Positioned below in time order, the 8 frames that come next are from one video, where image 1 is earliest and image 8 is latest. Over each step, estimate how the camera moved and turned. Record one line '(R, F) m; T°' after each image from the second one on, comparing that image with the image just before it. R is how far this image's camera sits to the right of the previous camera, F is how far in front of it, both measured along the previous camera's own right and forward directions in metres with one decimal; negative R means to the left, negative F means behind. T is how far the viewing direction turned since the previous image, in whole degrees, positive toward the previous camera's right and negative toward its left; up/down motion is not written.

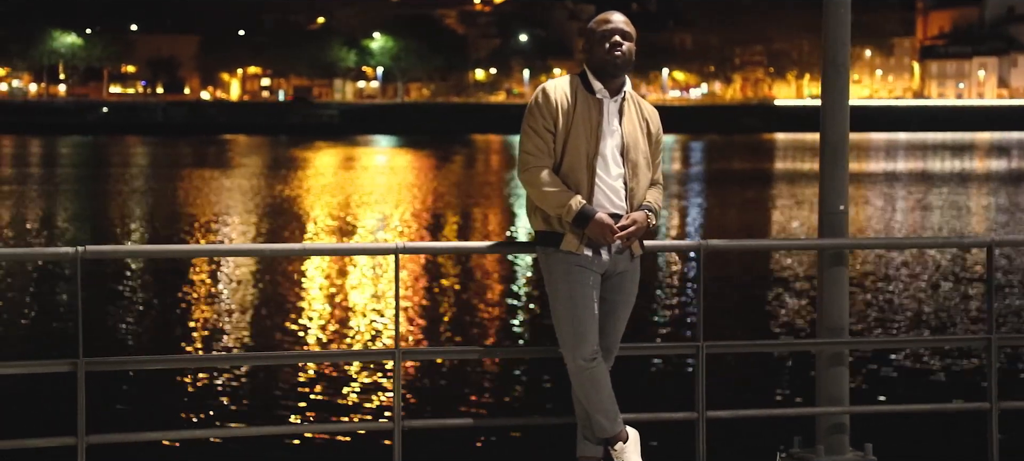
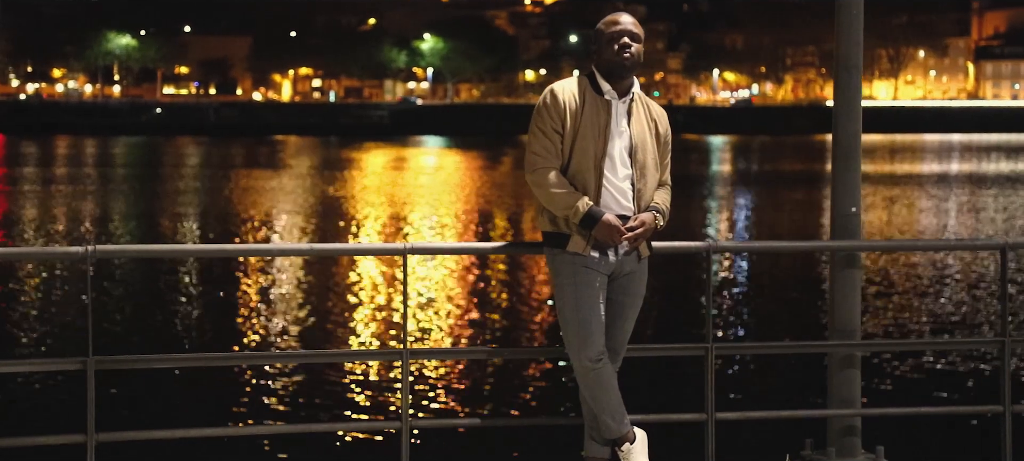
(+0.3, 0.0) m; -1°
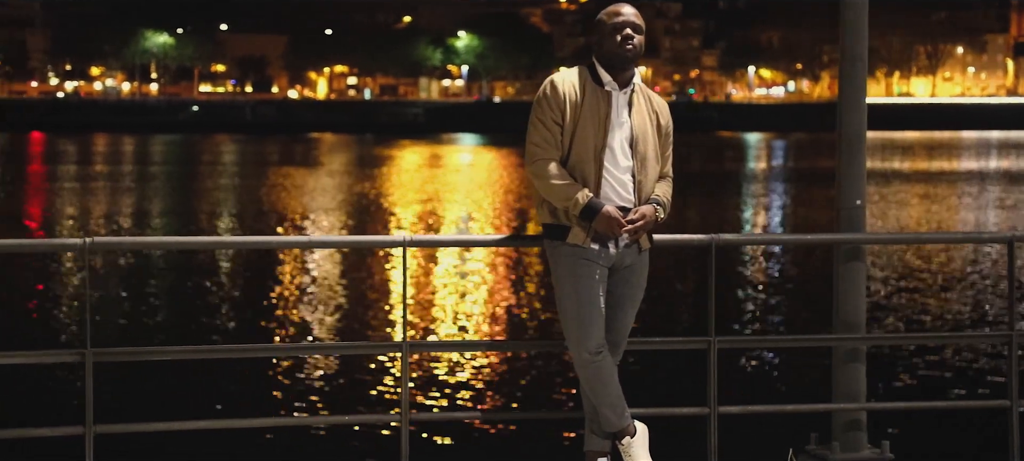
(+0.2, +0.1) m; -1°
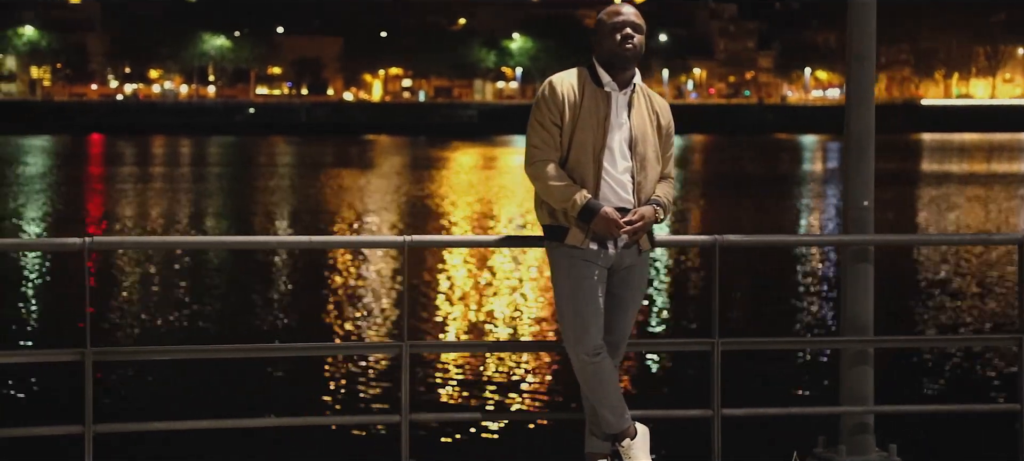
(+0.5, +0.1) m; -2°
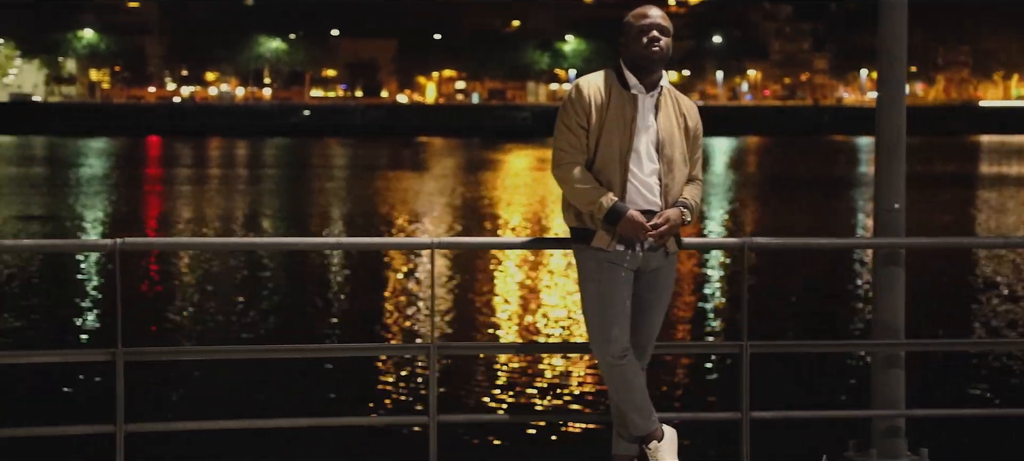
(+0.2, -0.1) m; -2°
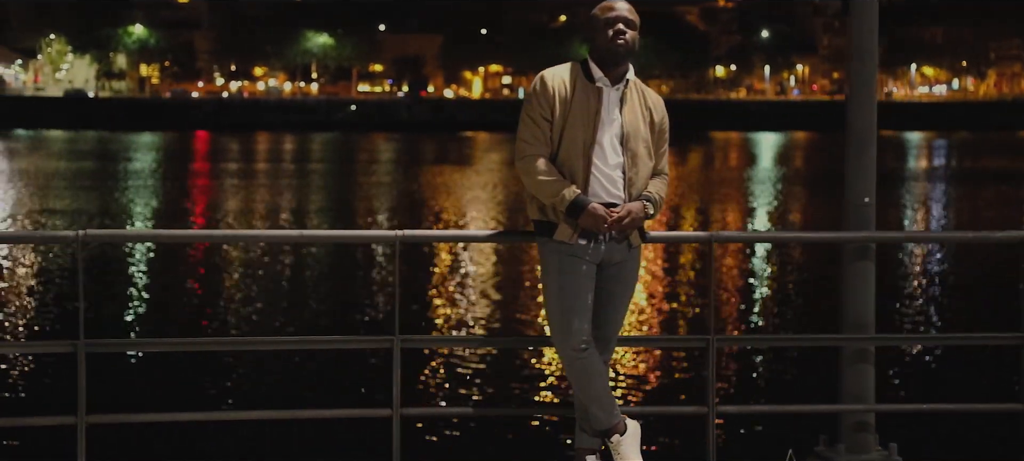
(+0.5, 0.0) m; -1°
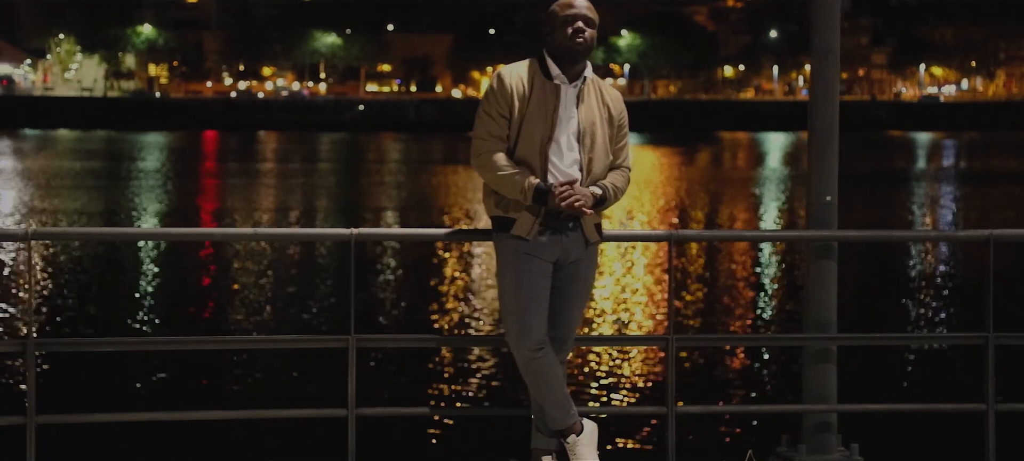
(+0.3, +0.1) m; 0°
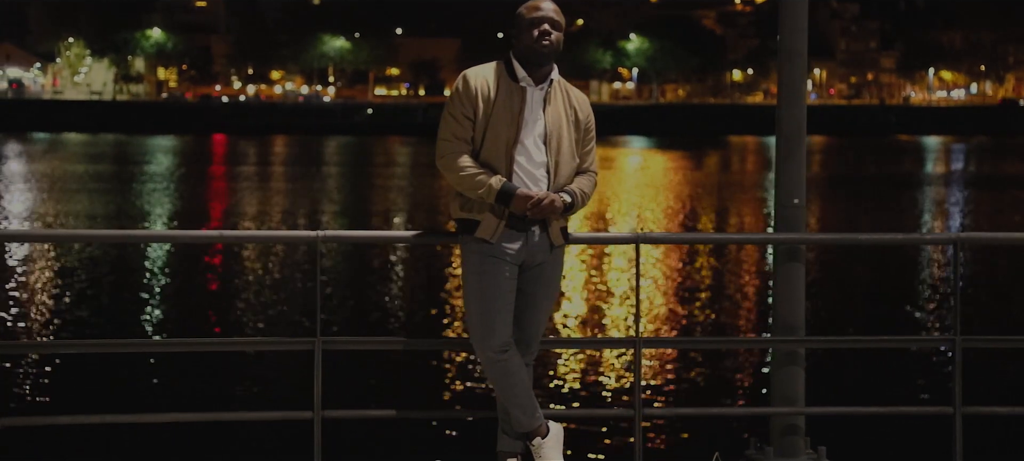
(+0.3, 0.0) m; 0°
